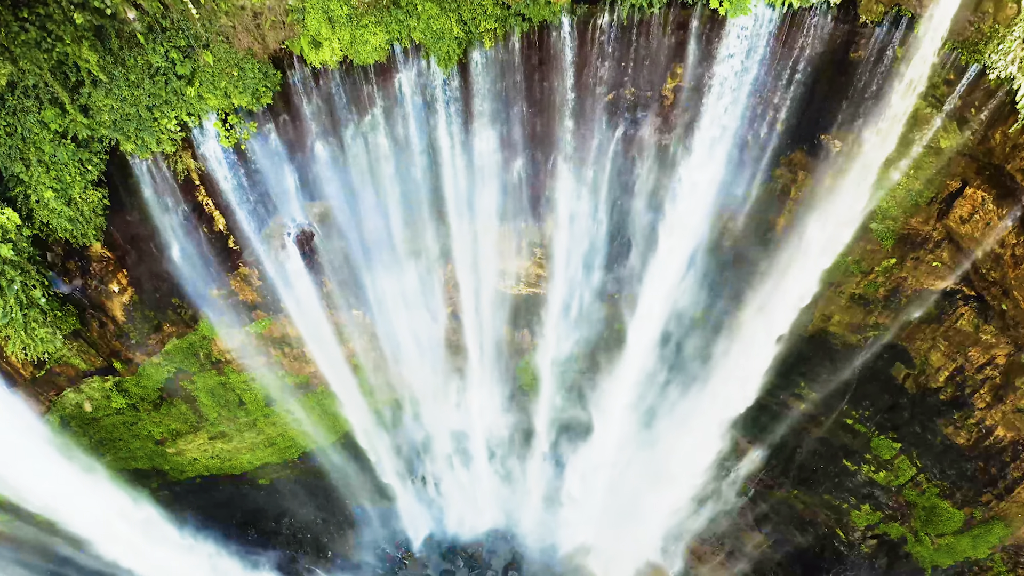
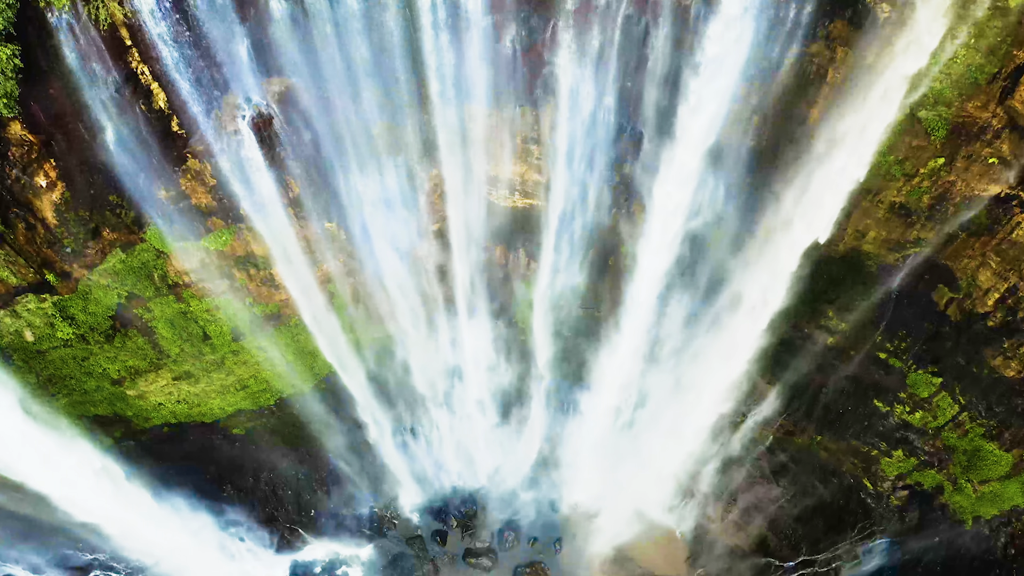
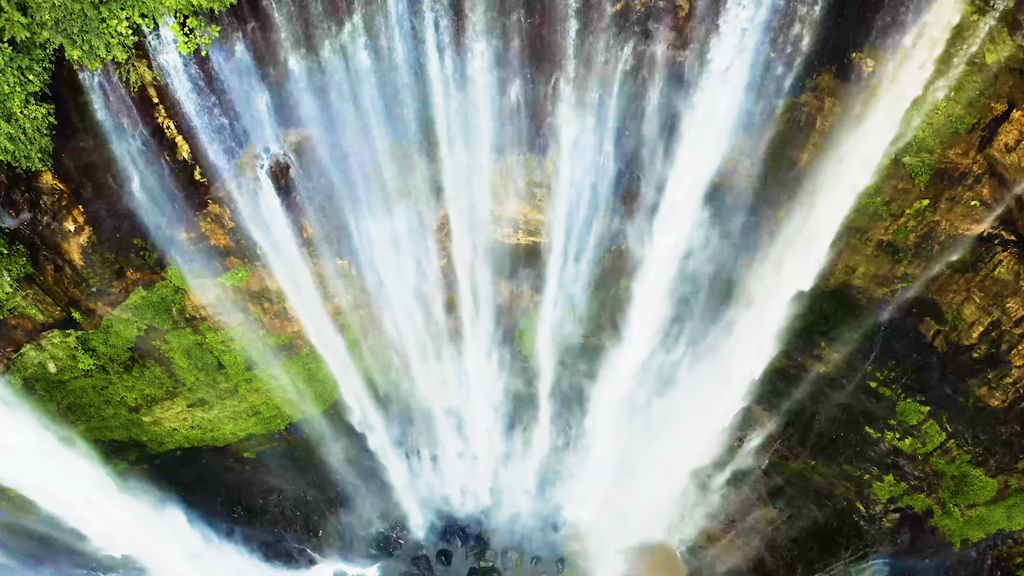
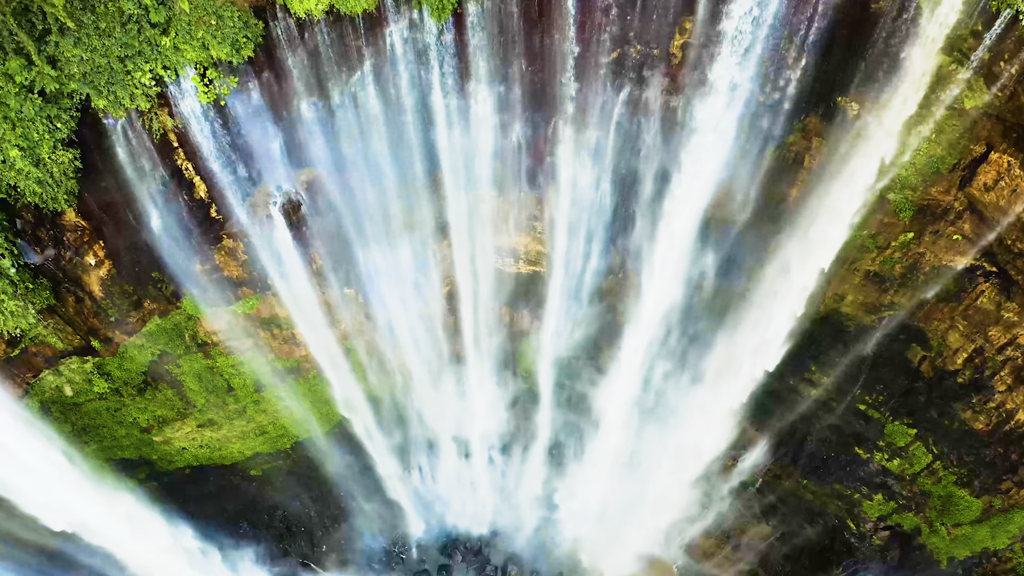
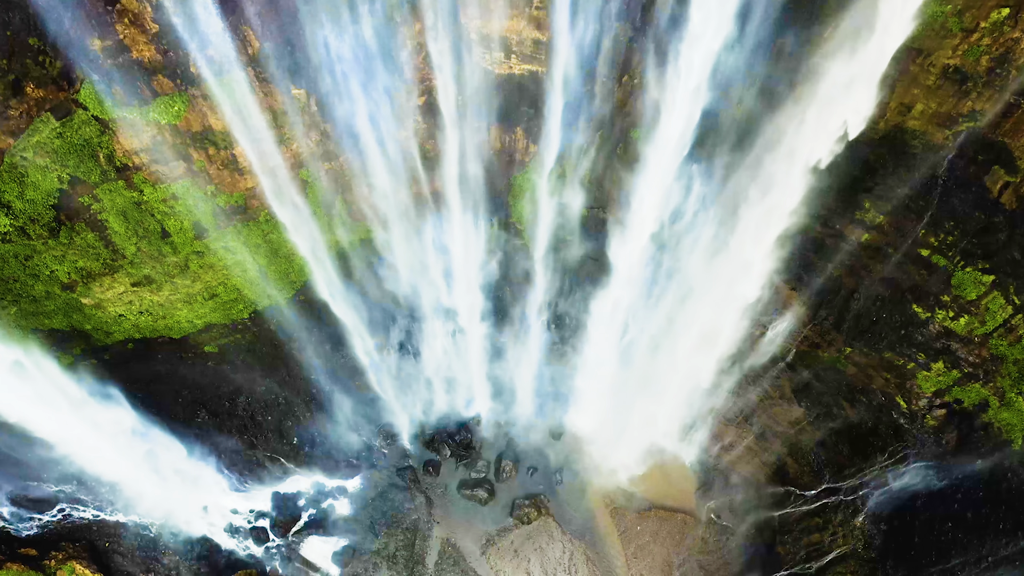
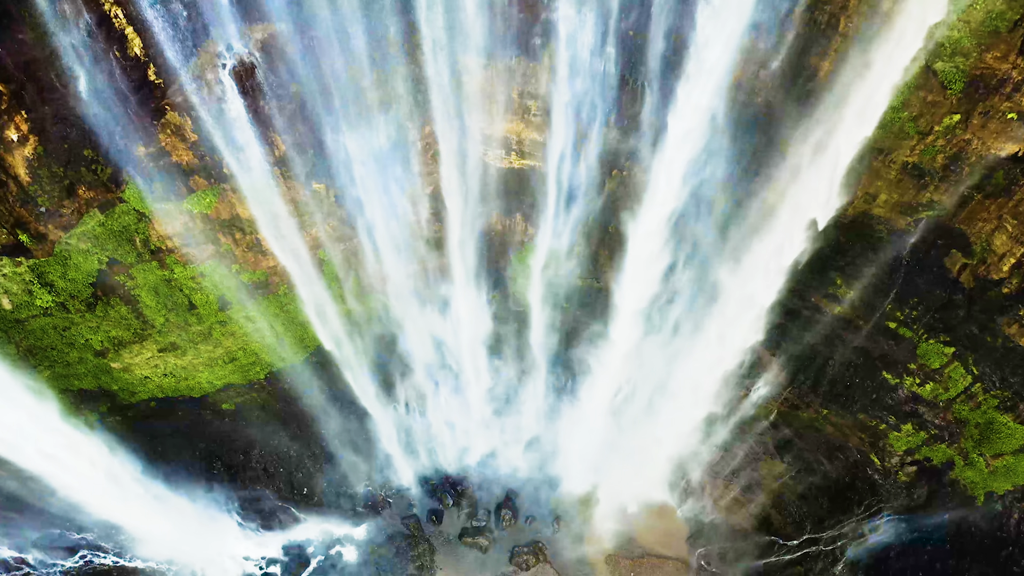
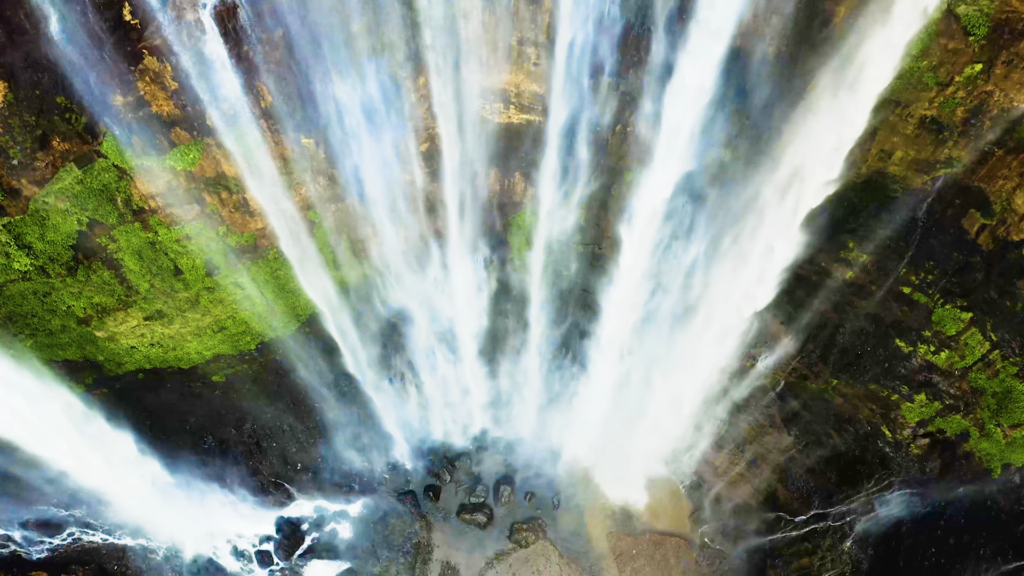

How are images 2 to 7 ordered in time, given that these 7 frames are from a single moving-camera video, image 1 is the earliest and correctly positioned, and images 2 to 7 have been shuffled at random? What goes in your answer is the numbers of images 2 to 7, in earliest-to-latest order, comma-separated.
4, 3, 2, 6, 7, 5
